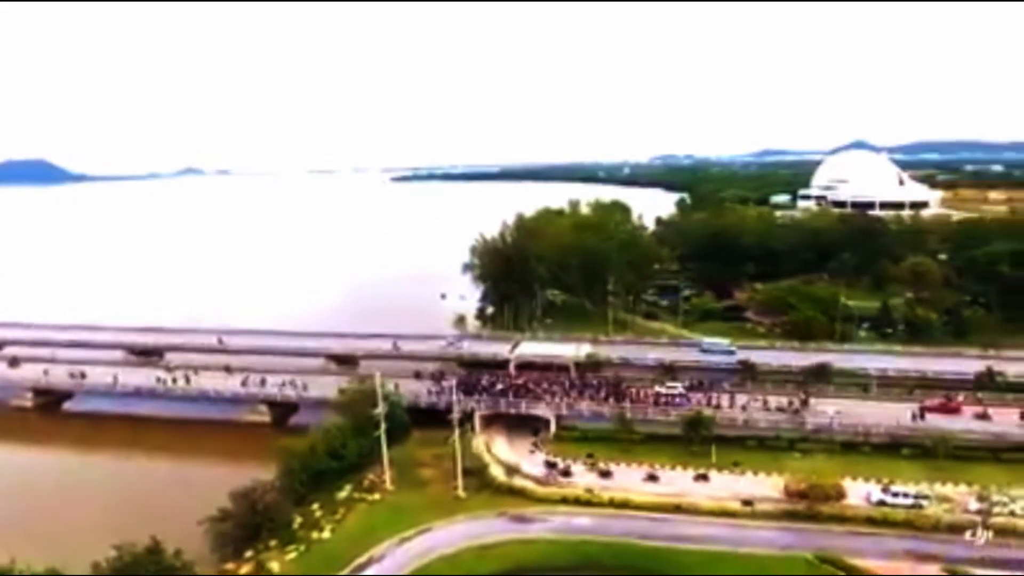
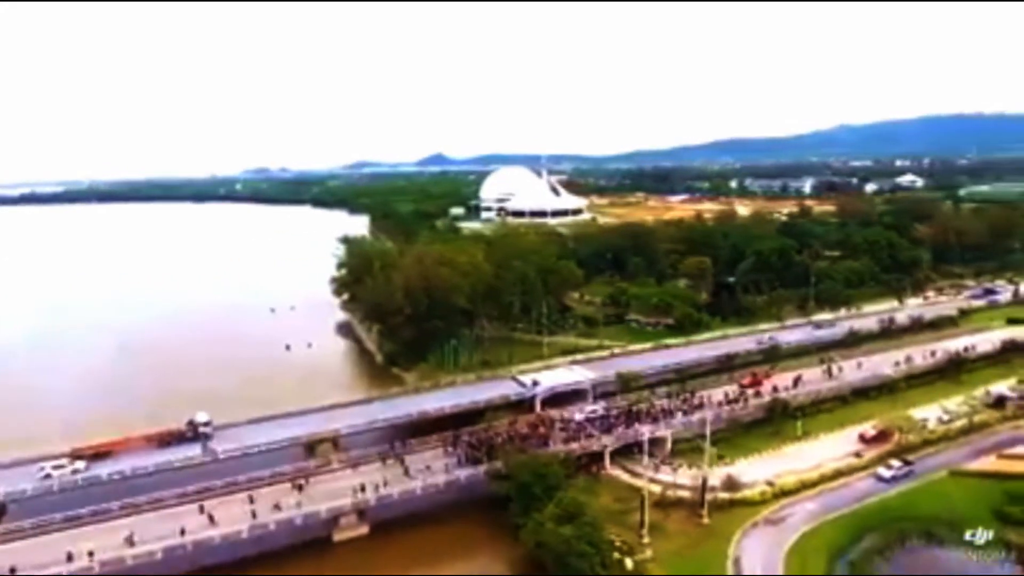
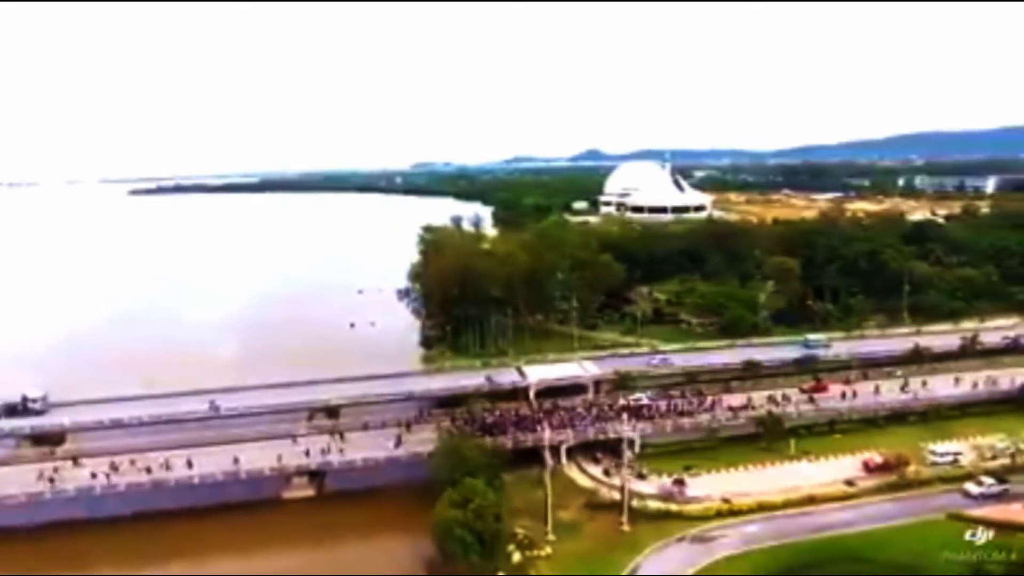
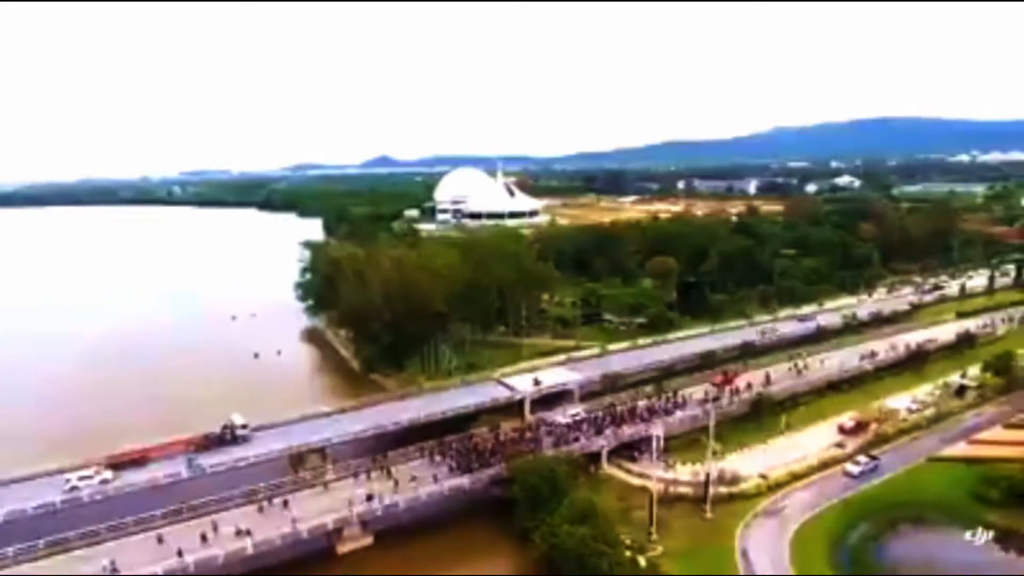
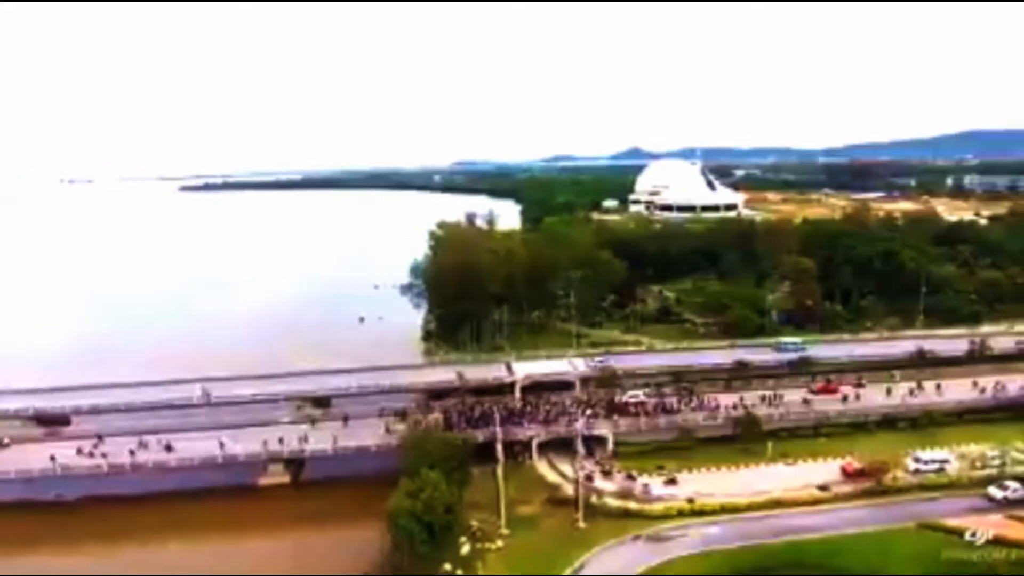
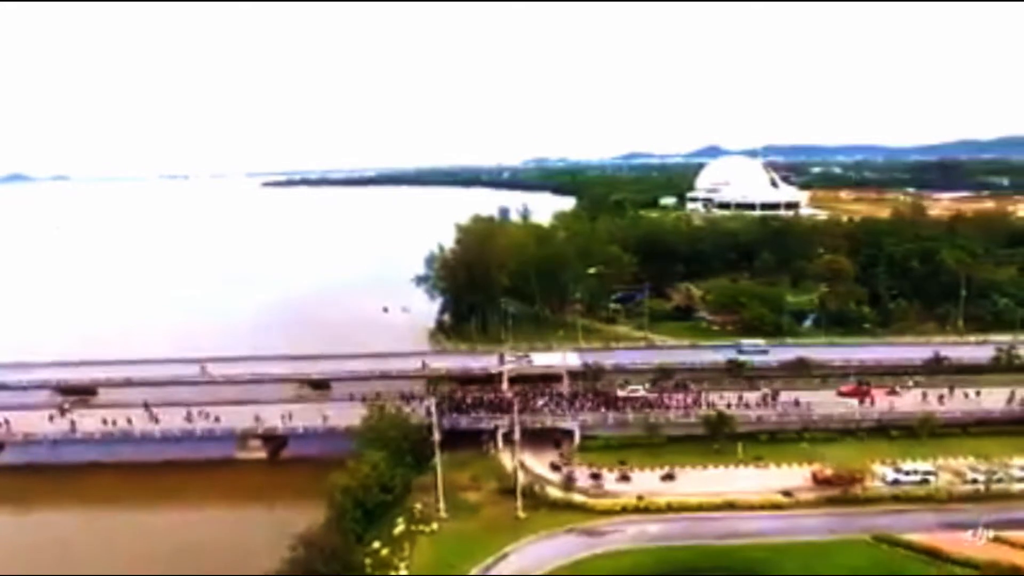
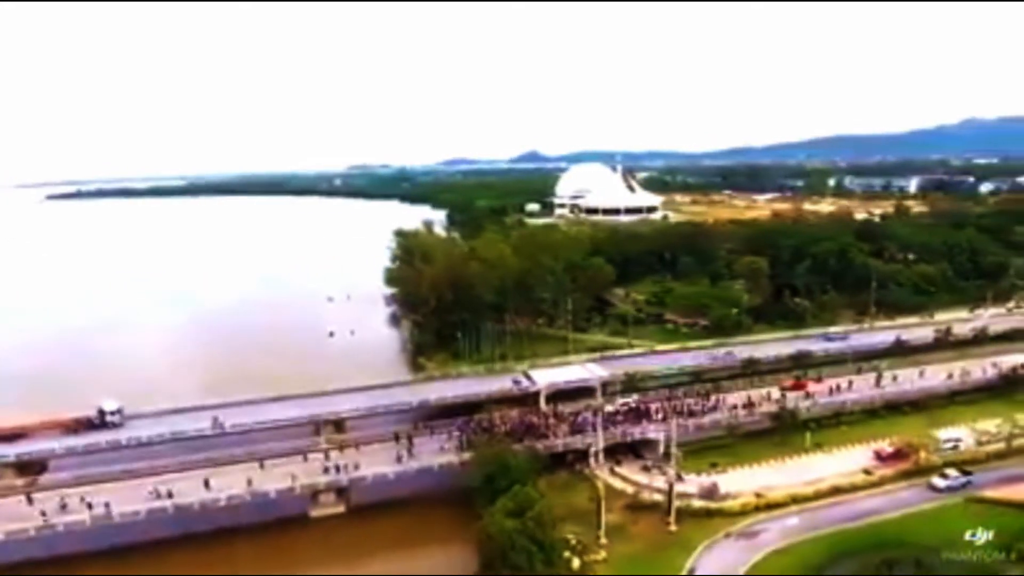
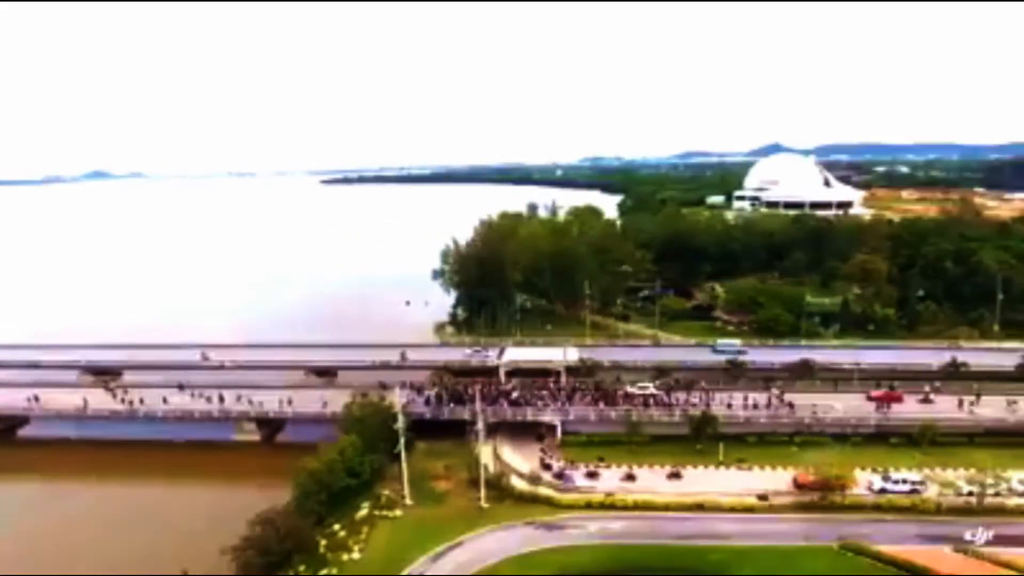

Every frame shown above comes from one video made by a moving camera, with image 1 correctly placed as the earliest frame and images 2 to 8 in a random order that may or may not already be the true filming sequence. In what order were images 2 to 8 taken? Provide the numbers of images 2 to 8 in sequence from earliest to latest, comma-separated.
8, 6, 5, 3, 7, 2, 4
